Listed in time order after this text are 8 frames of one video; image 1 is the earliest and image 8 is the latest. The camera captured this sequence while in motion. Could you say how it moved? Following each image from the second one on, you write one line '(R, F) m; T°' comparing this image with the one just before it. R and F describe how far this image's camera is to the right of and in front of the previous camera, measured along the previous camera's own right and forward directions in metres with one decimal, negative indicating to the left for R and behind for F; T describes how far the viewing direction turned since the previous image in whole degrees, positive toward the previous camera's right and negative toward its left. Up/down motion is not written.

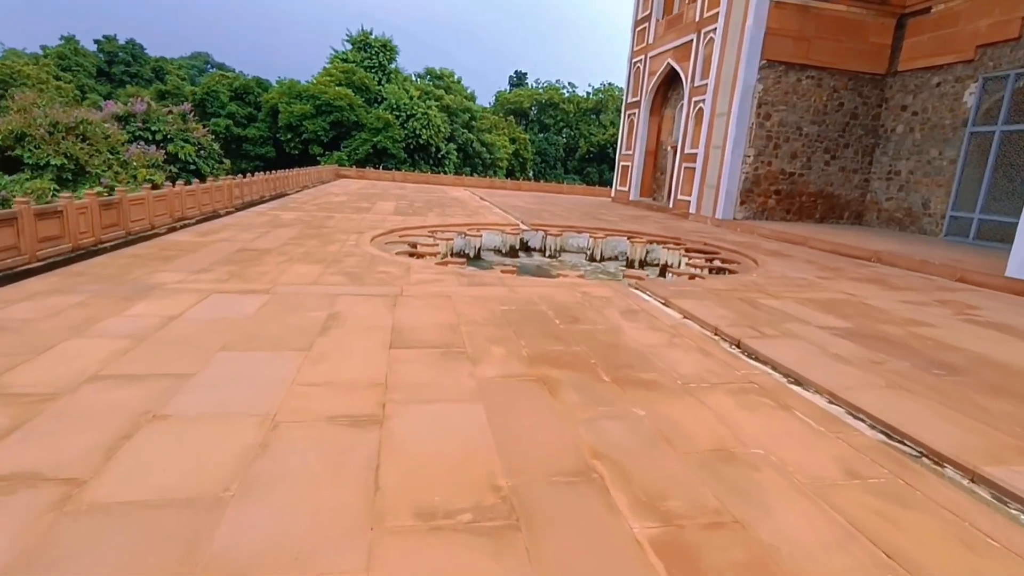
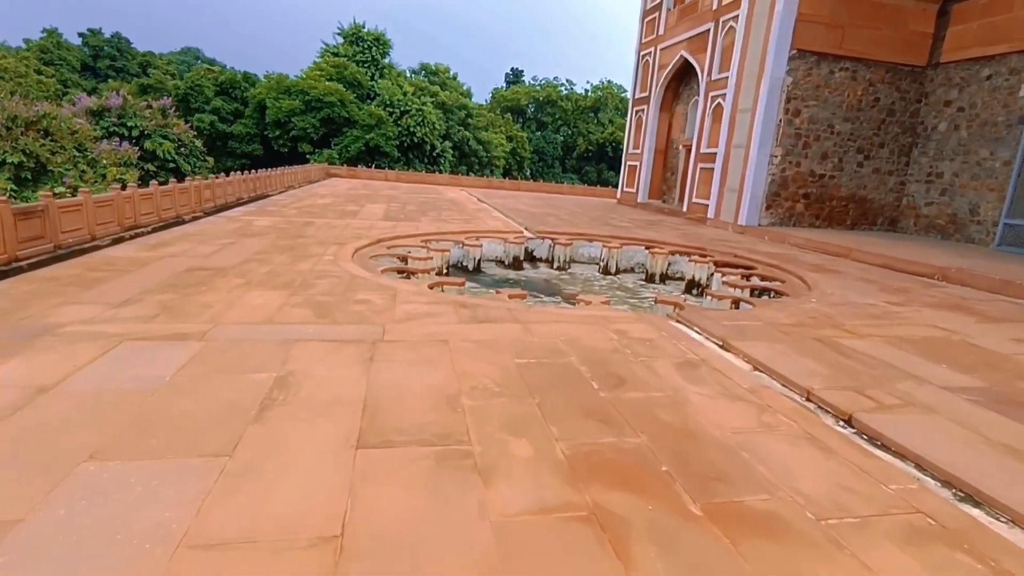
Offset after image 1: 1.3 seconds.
(-0.1, +1.1) m; +1°
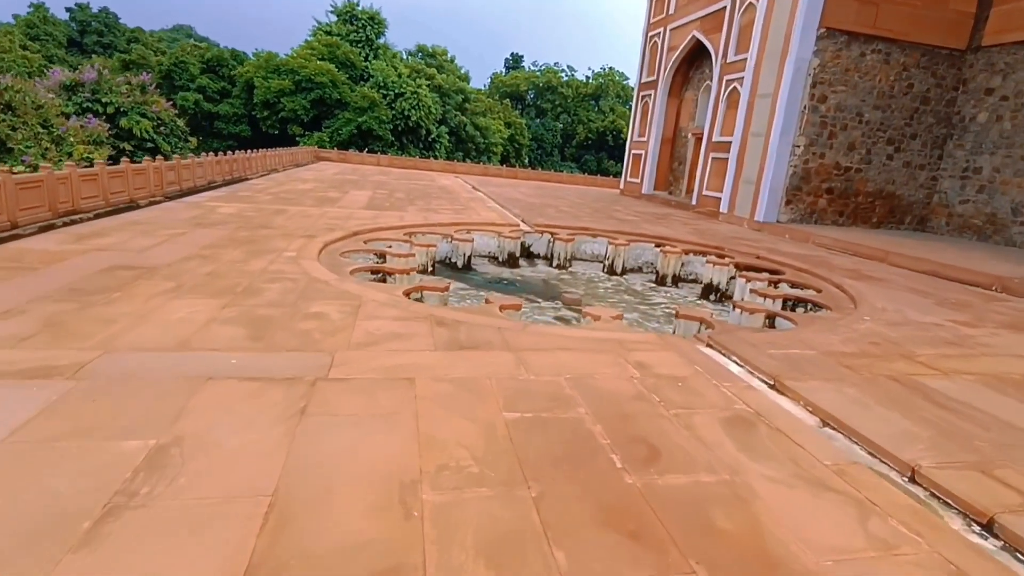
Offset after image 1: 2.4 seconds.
(0.0, +0.8) m; 0°
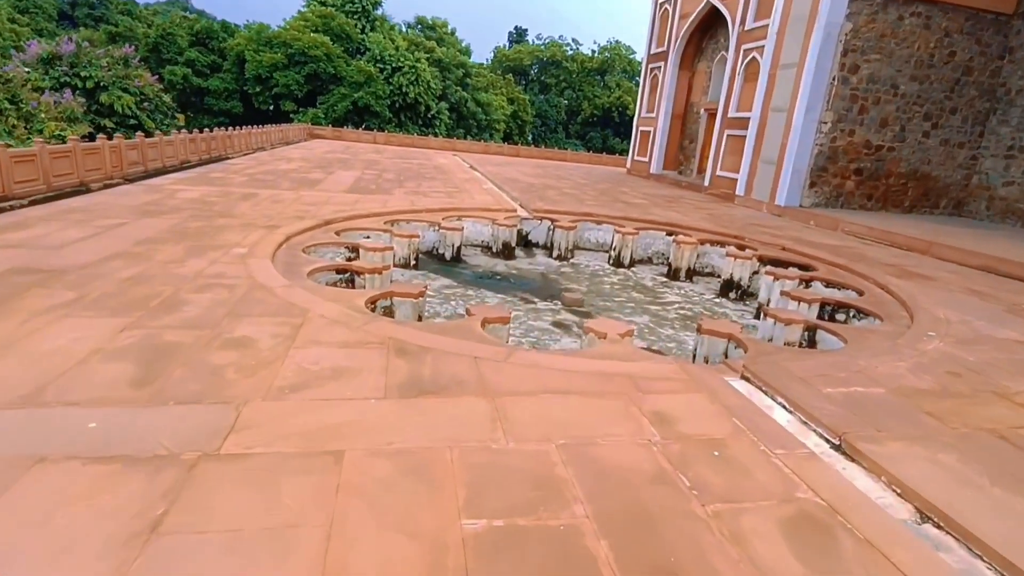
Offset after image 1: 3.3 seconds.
(+0.1, +0.7) m; 0°
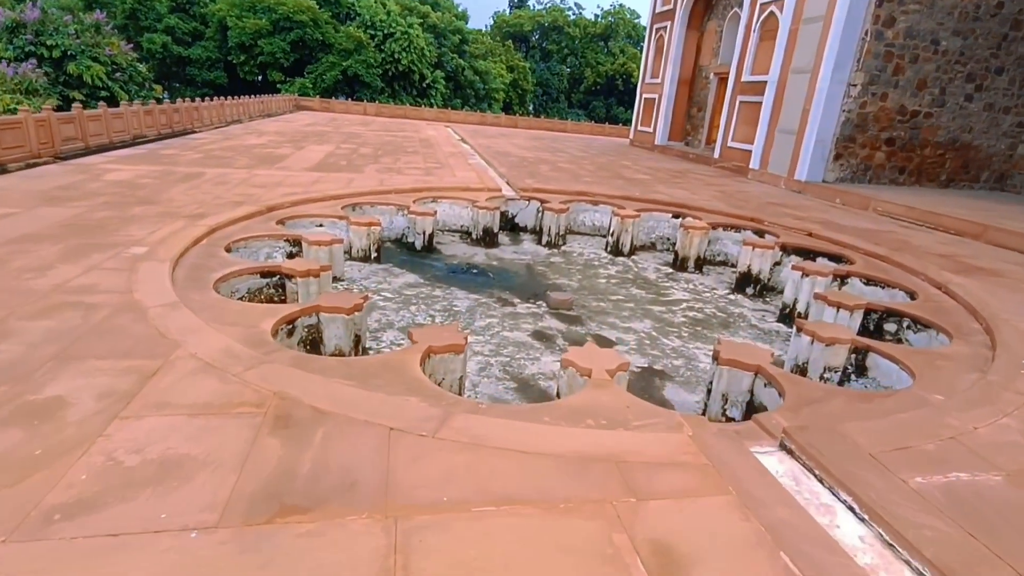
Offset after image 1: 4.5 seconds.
(+0.2, +0.8) m; 0°
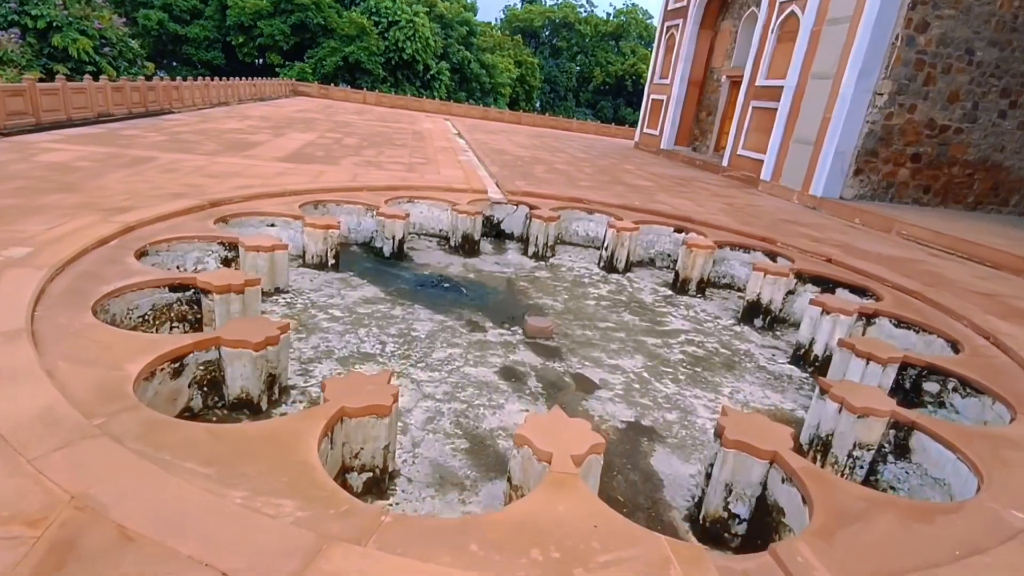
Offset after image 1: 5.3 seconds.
(+0.2, +0.6) m; 0°
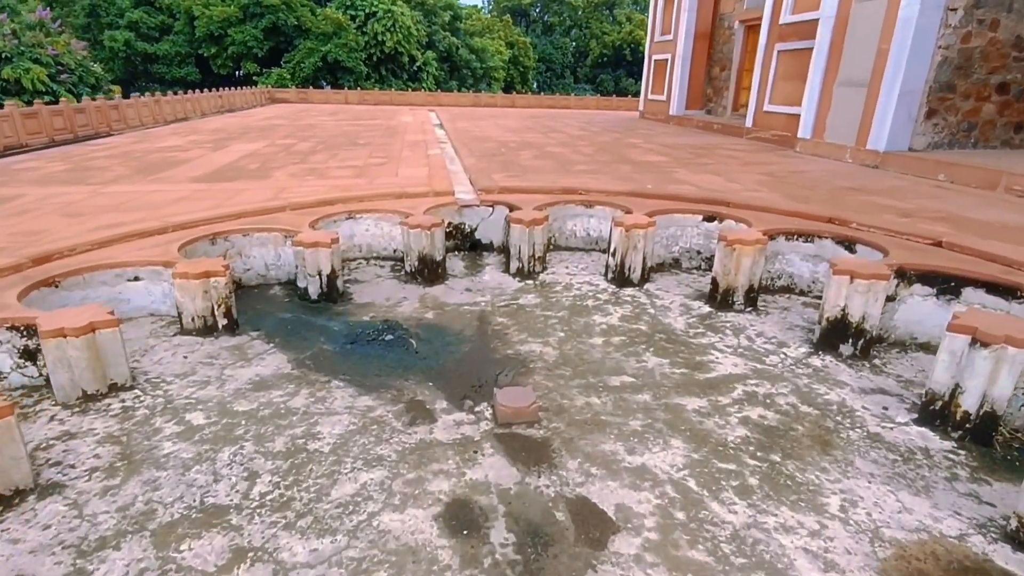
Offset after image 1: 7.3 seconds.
(+0.3, +1.3) m; -2°
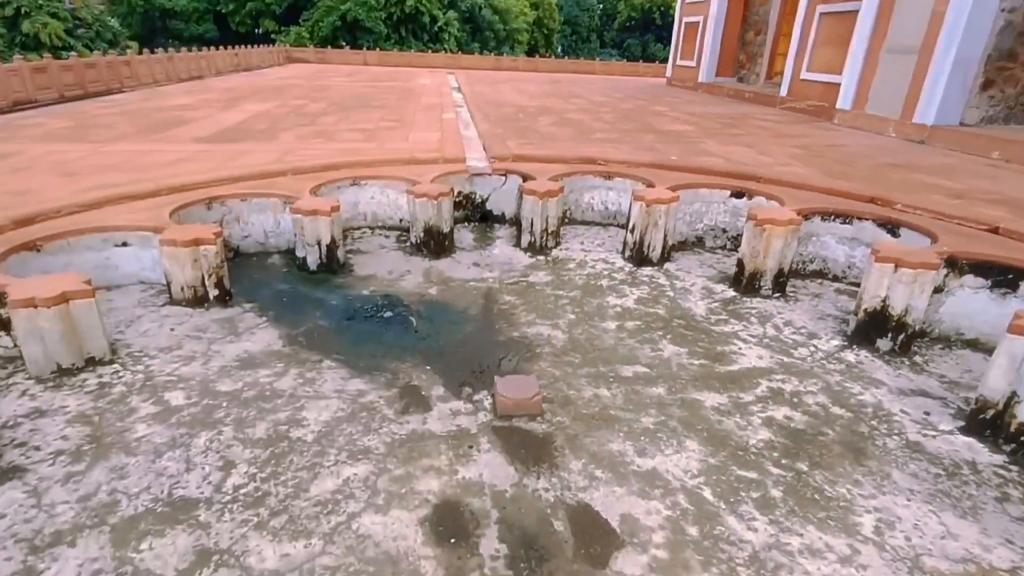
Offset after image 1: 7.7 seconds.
(0.0, +0.2) m; -2°
